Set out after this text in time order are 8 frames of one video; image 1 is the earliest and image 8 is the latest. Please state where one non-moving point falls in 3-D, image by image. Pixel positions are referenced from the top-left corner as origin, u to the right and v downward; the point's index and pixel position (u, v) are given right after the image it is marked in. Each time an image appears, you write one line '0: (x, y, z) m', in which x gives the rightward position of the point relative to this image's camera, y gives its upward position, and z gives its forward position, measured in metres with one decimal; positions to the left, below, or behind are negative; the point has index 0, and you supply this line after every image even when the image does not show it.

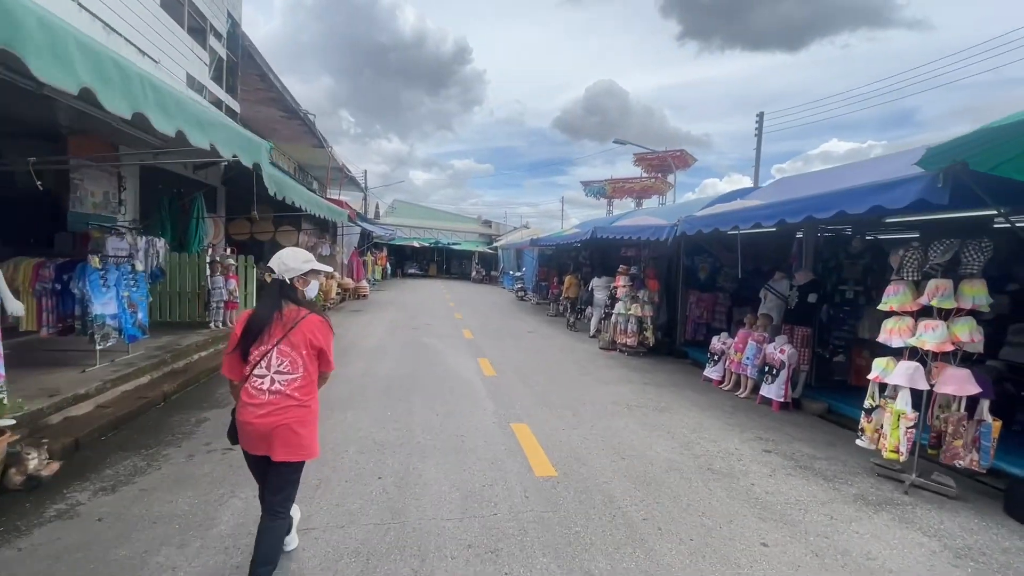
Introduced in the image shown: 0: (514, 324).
0: (+0.1, -1.2, +15.6) m
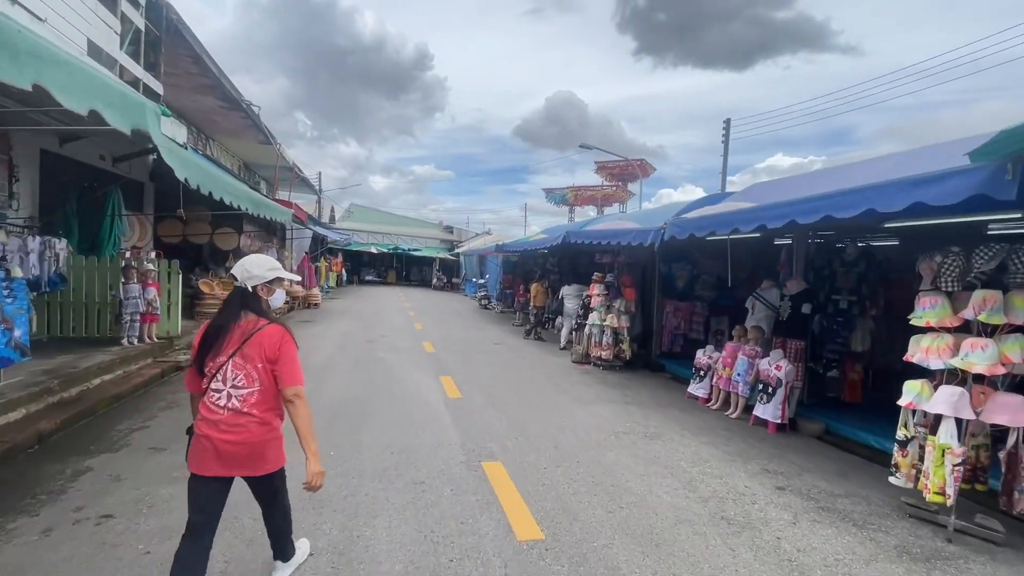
0: (-1.0, -1.4, +14.6) m
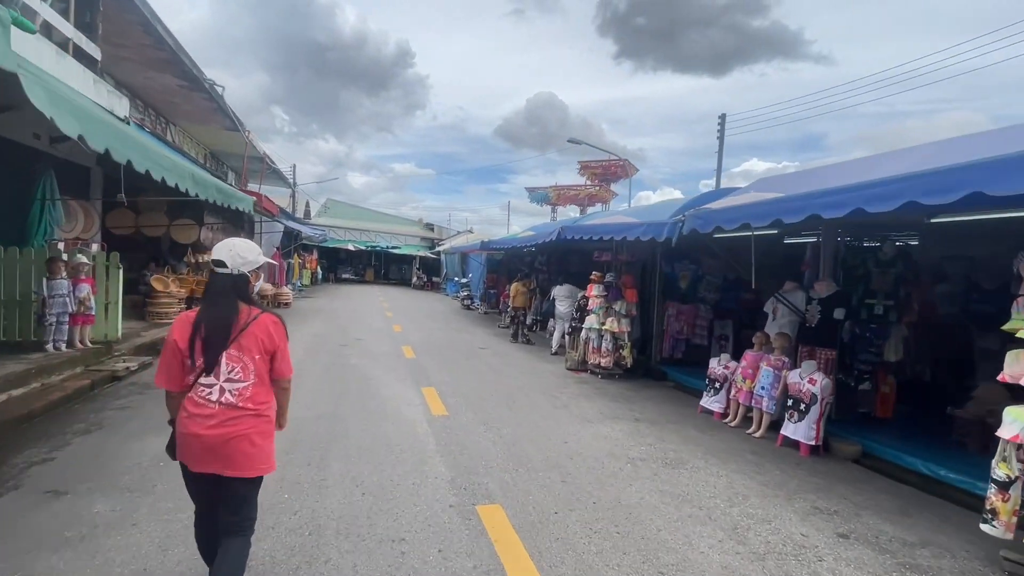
0: (-1.4, -1.4, +13.5) m
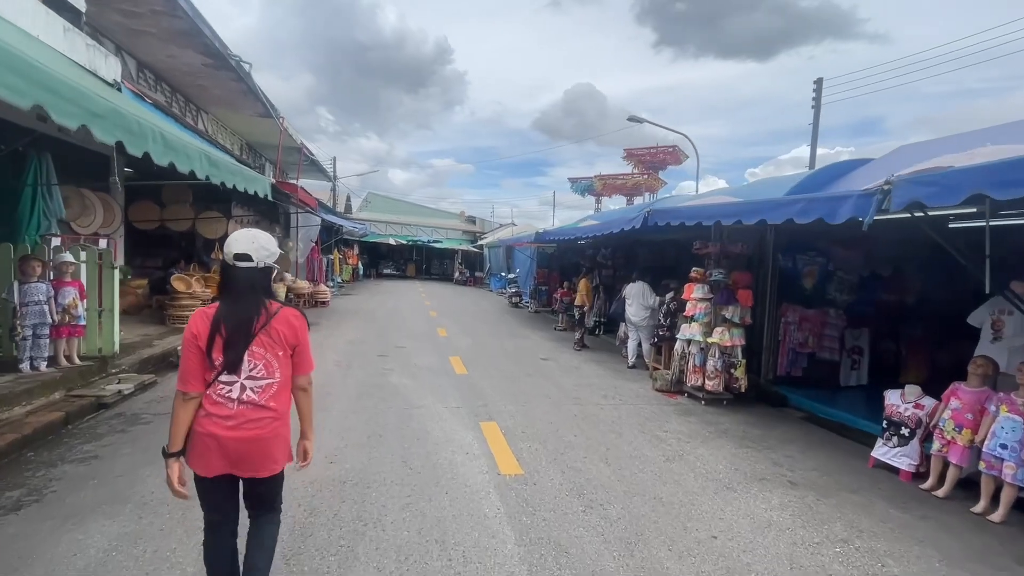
0: (+0.2, -1.4, +11.6) m
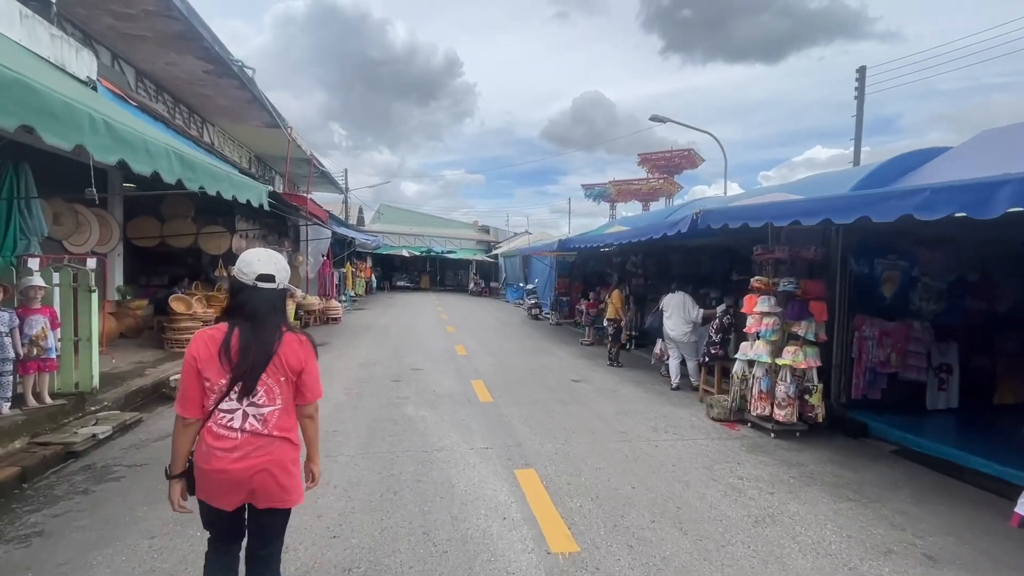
0: (+0.7, -1.7, +10.6) m
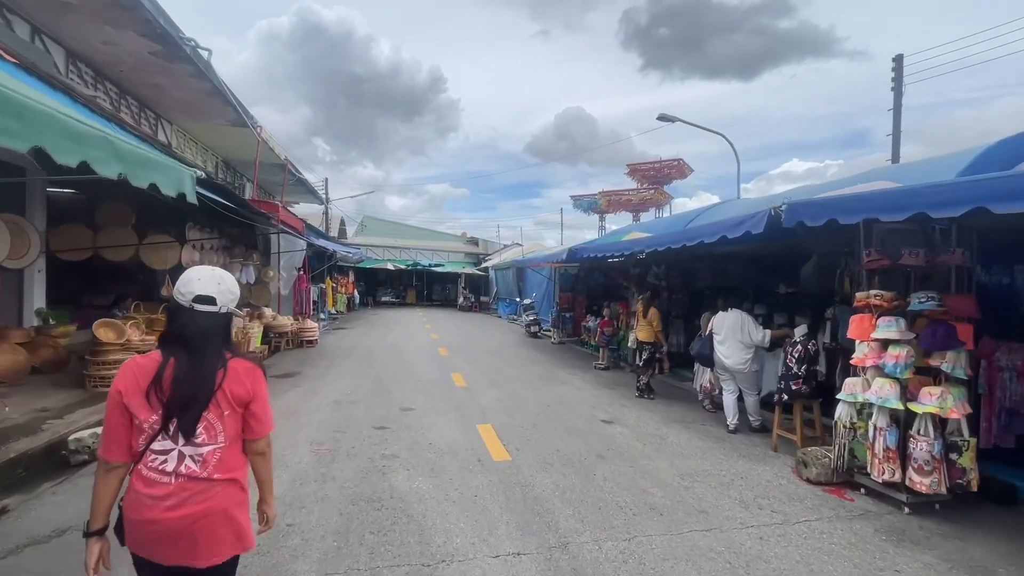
0: (+0.9, -2.0, +8.7) m
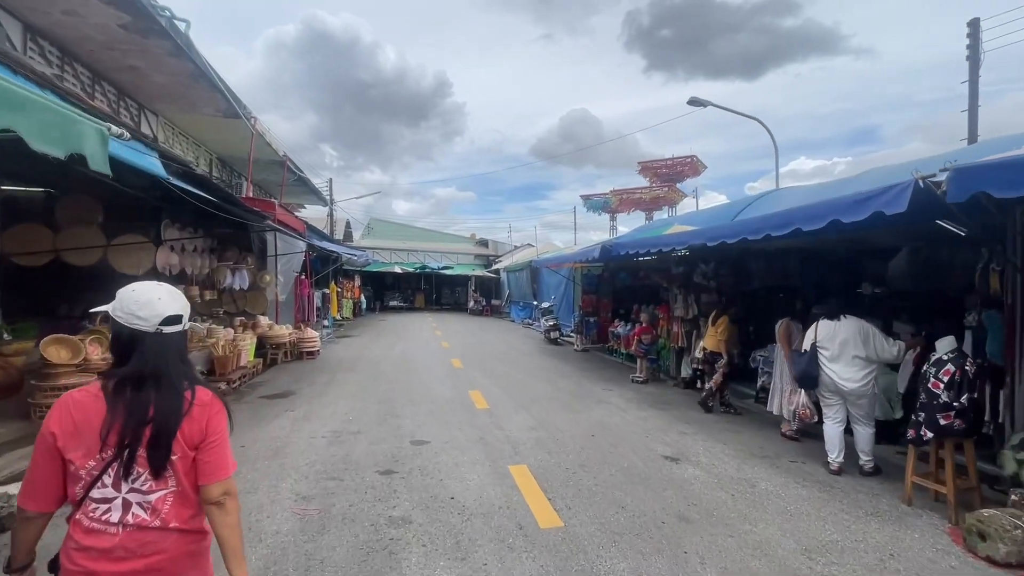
0: (+1.4, -2.0, +7.2) m
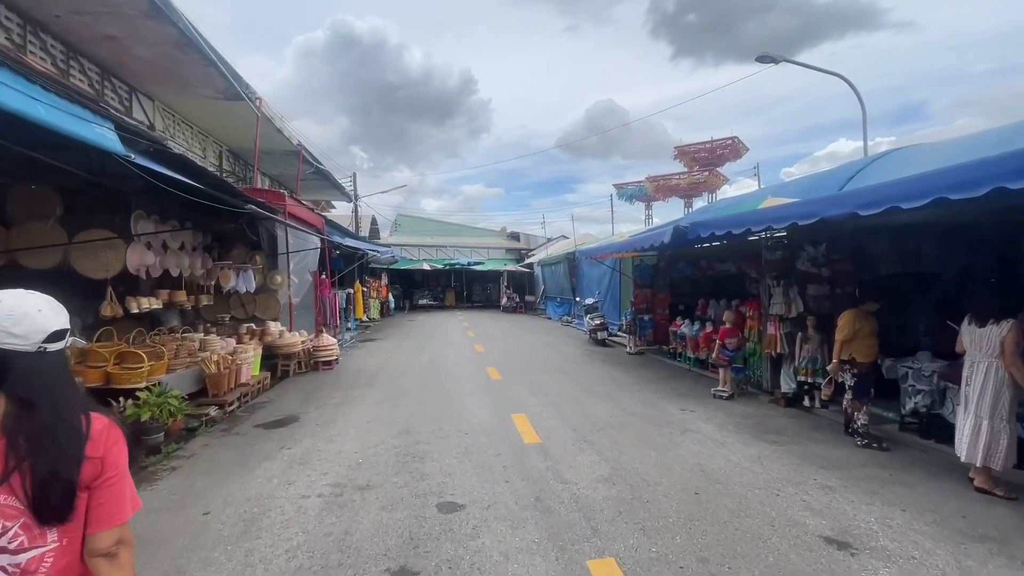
0: (+2.1, -2.0, +5.1) m
